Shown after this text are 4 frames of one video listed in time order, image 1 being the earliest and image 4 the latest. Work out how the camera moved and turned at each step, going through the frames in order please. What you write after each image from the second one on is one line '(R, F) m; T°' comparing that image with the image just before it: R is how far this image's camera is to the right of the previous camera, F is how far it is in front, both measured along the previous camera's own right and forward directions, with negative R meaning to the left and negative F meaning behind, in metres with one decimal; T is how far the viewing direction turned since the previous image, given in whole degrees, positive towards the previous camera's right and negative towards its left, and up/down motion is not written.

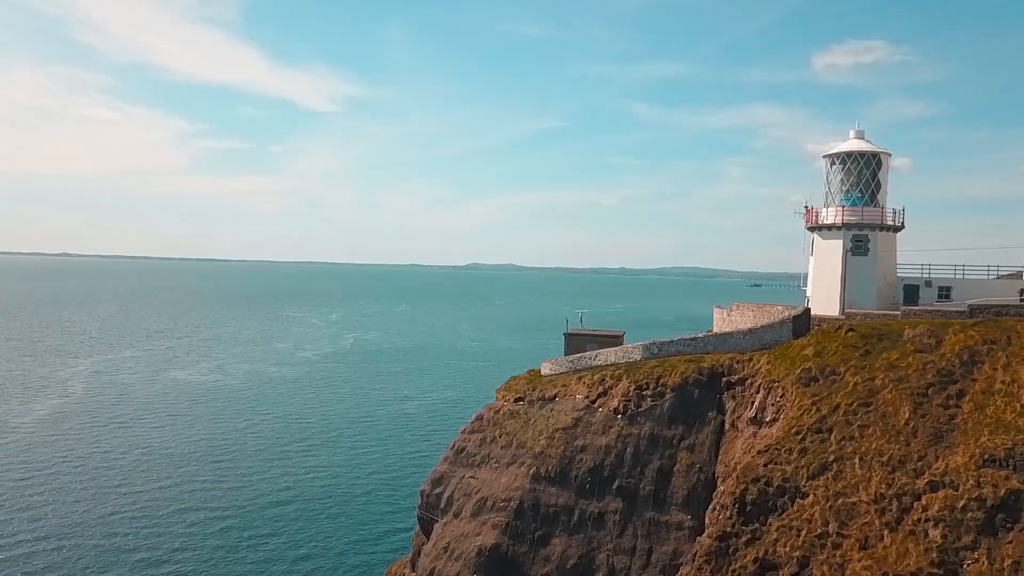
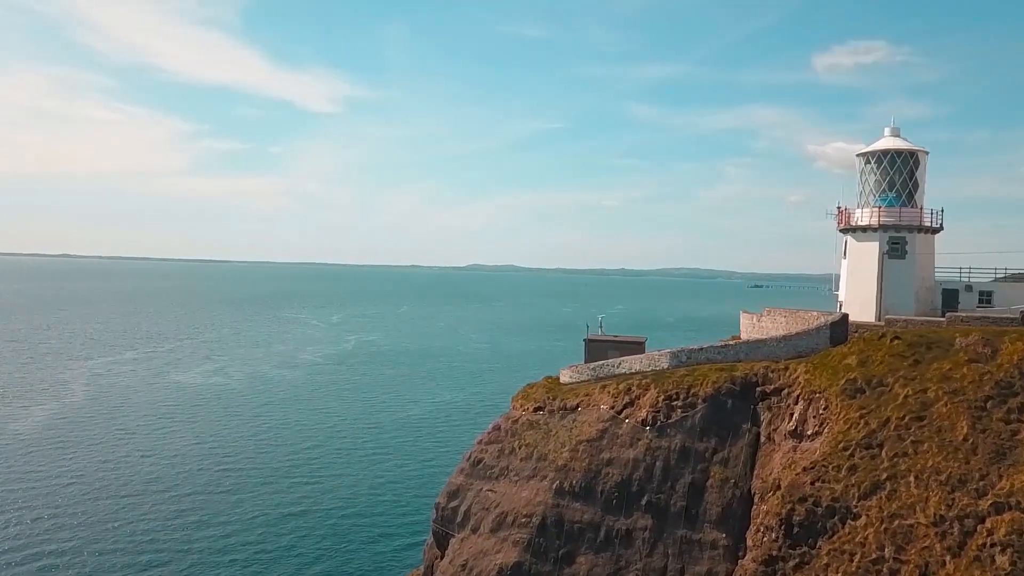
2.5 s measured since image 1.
(-0.7, +1.2) m; 0°
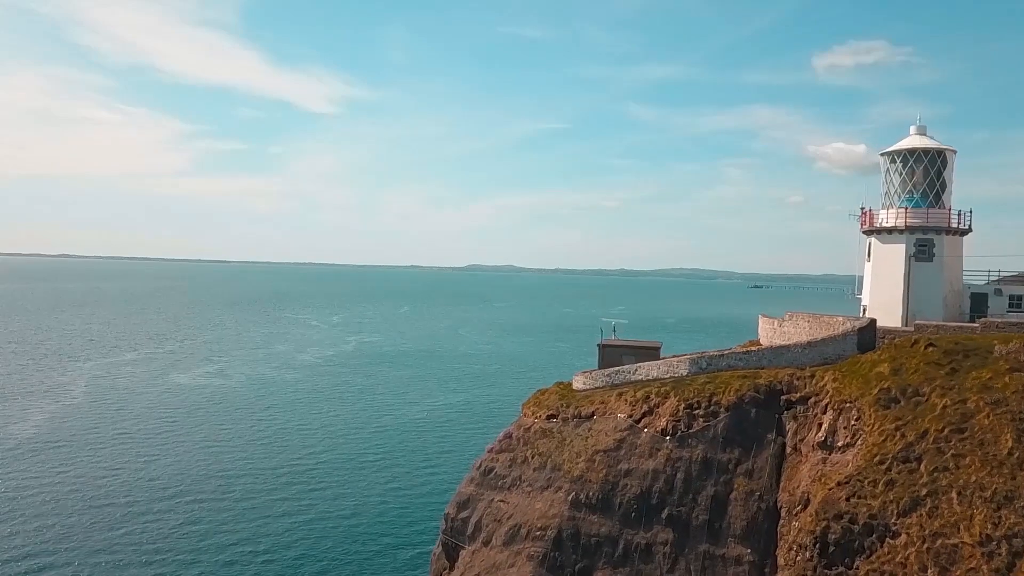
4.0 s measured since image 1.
(-0.5, +0.9) m; 0°
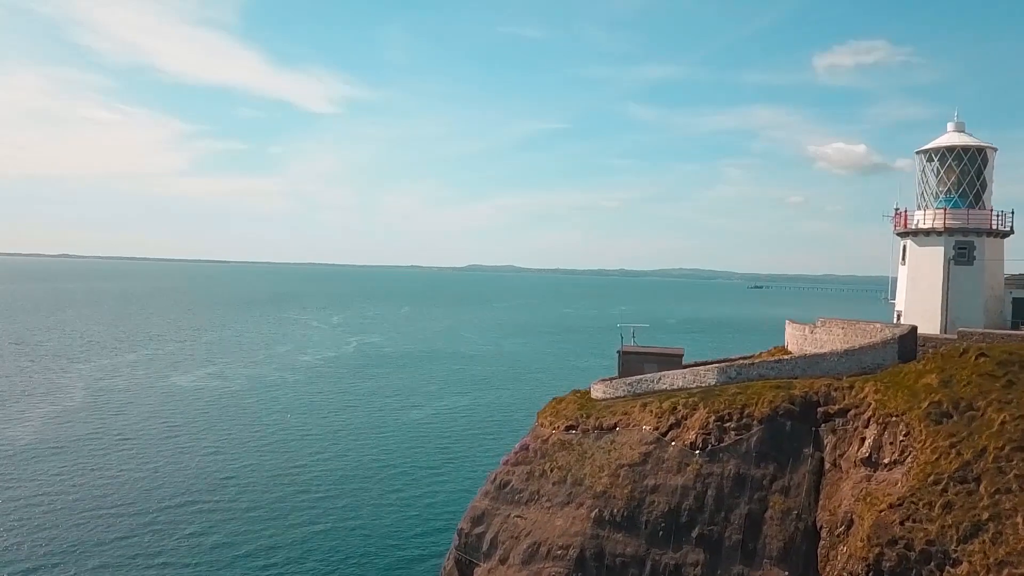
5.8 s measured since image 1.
(-0.6, +1.3) m; 0°
